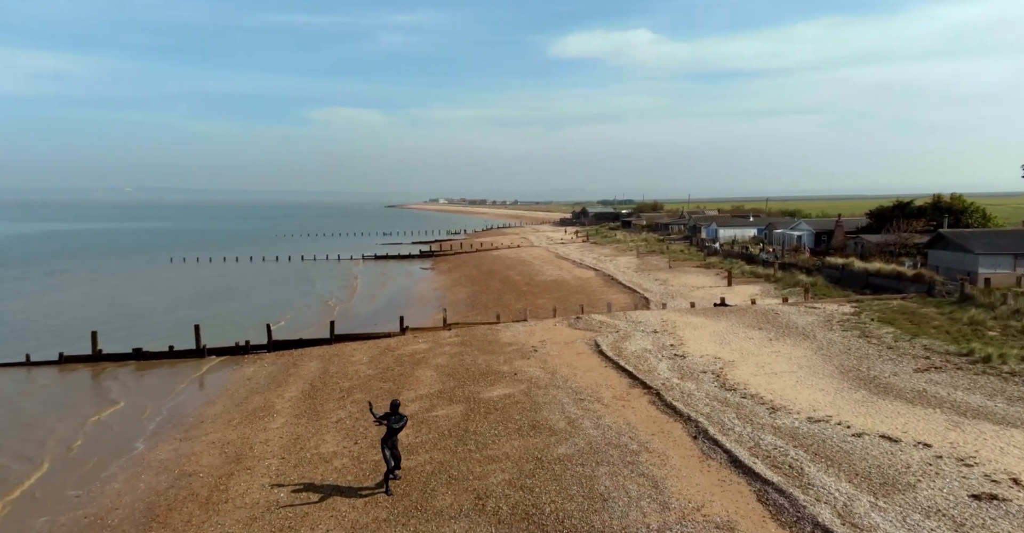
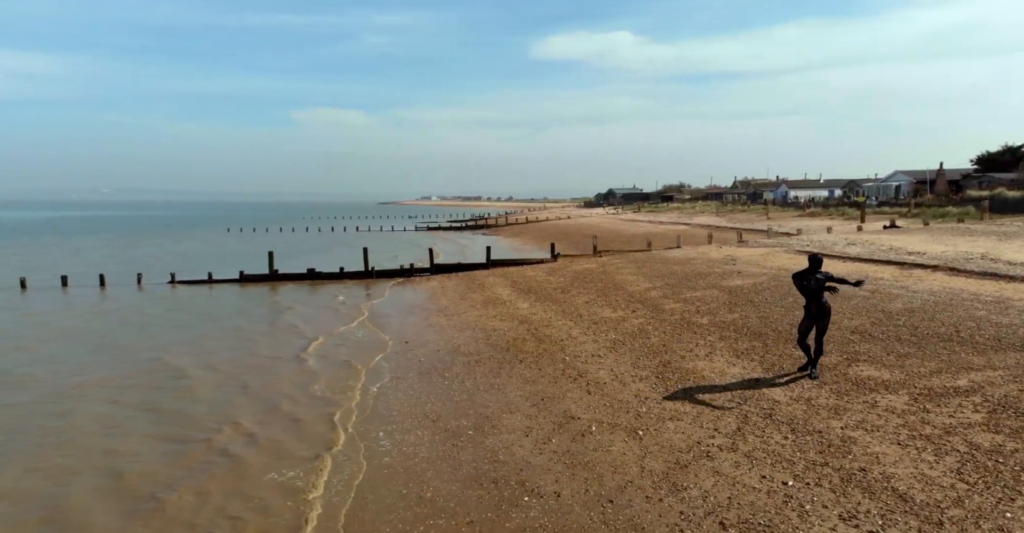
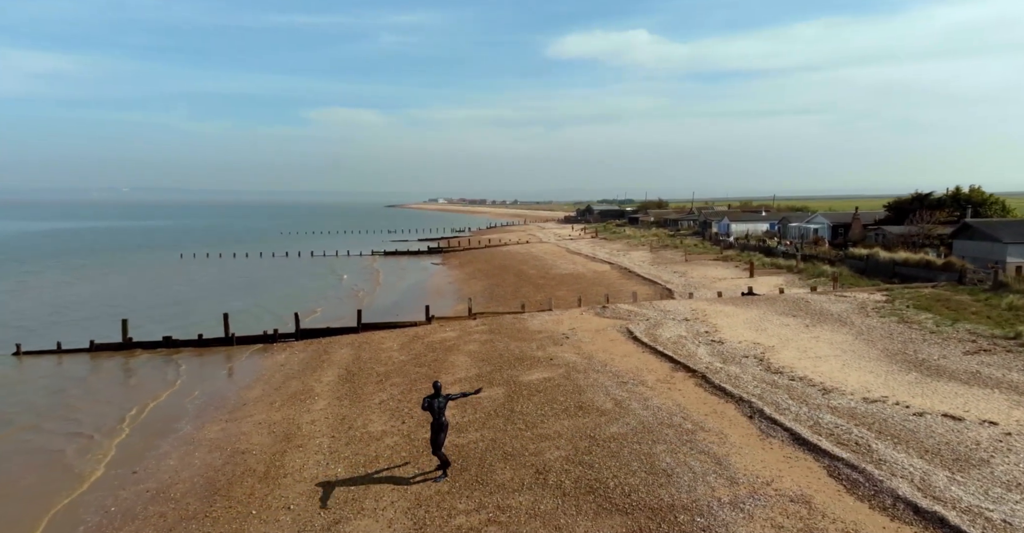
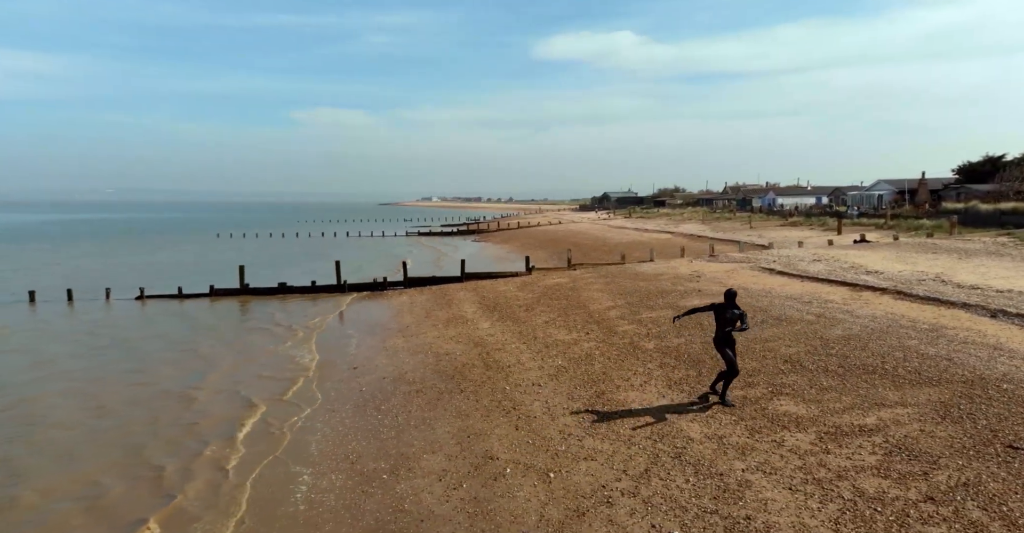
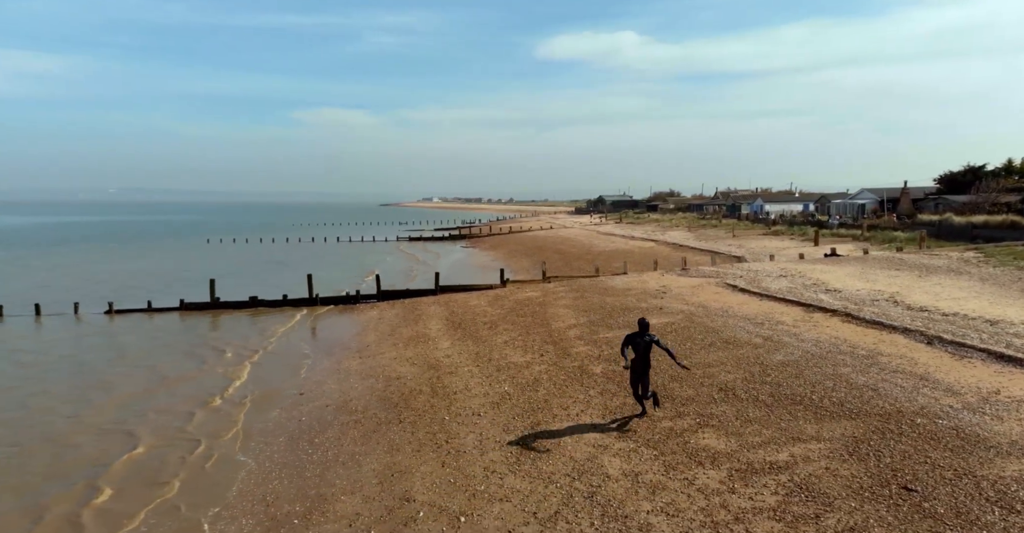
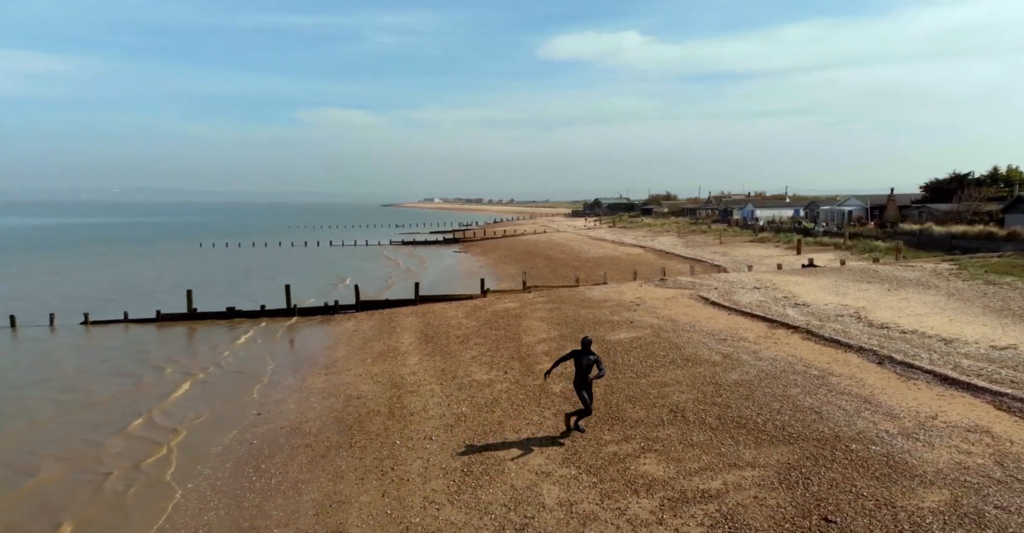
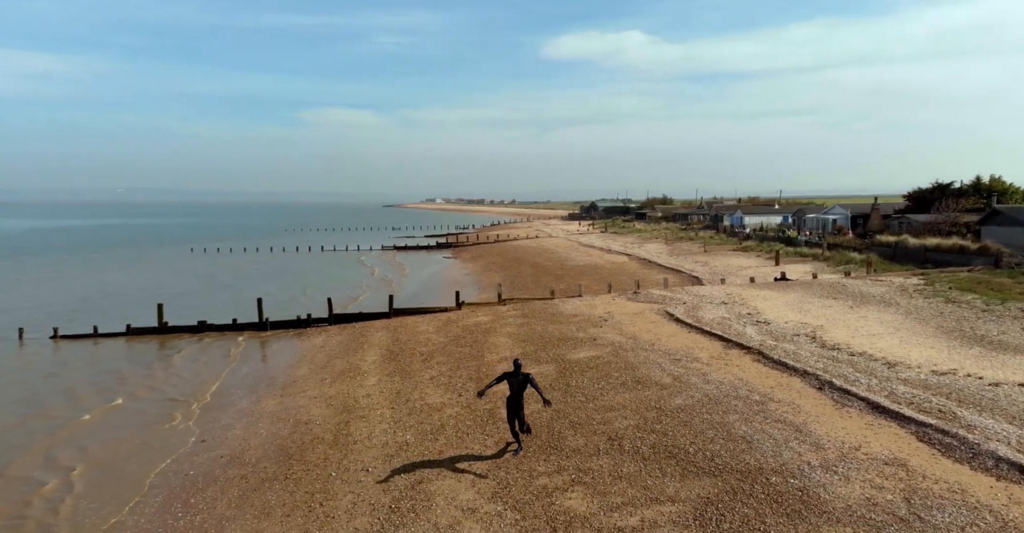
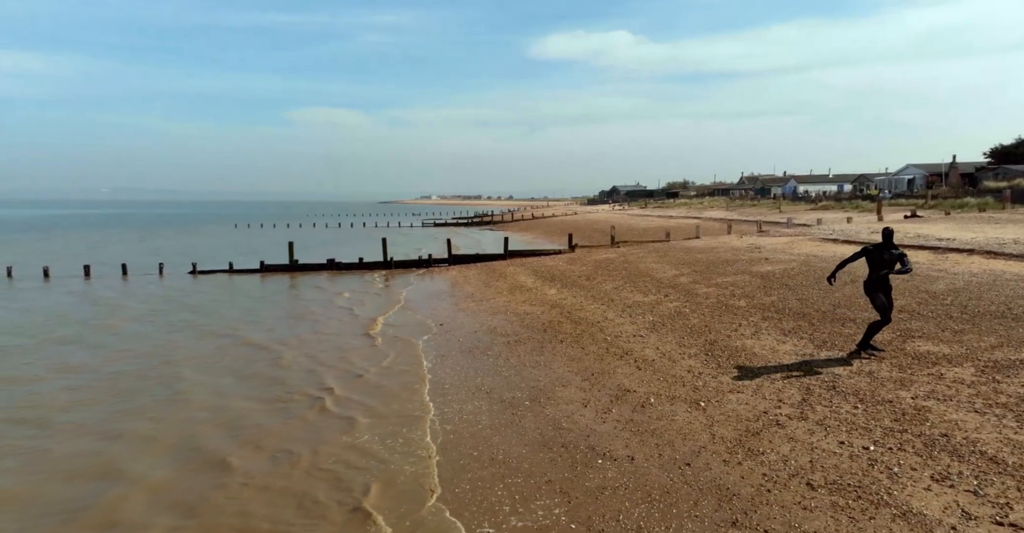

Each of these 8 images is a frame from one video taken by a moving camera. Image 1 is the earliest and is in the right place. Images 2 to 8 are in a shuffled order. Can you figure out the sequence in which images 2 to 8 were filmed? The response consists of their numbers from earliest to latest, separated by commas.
3, 7, 6, 5, 4, 2, 8
